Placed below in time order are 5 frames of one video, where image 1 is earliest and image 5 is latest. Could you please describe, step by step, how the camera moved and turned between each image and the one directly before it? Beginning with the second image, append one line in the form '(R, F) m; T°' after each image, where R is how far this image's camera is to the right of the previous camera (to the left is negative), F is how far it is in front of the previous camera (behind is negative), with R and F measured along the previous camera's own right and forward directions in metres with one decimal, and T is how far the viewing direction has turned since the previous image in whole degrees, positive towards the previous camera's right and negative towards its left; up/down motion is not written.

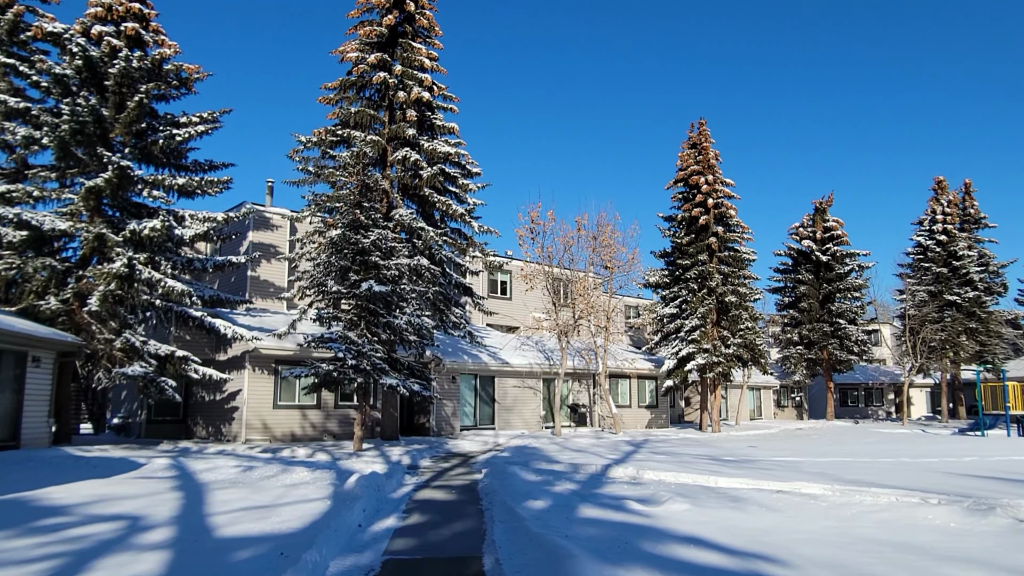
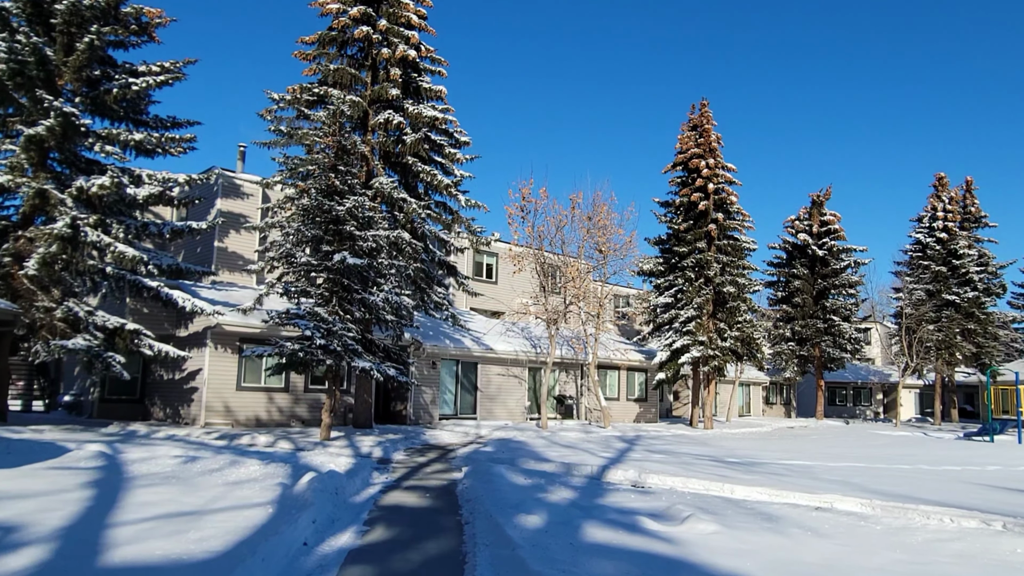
(-0.1, +1.6) m; +1°
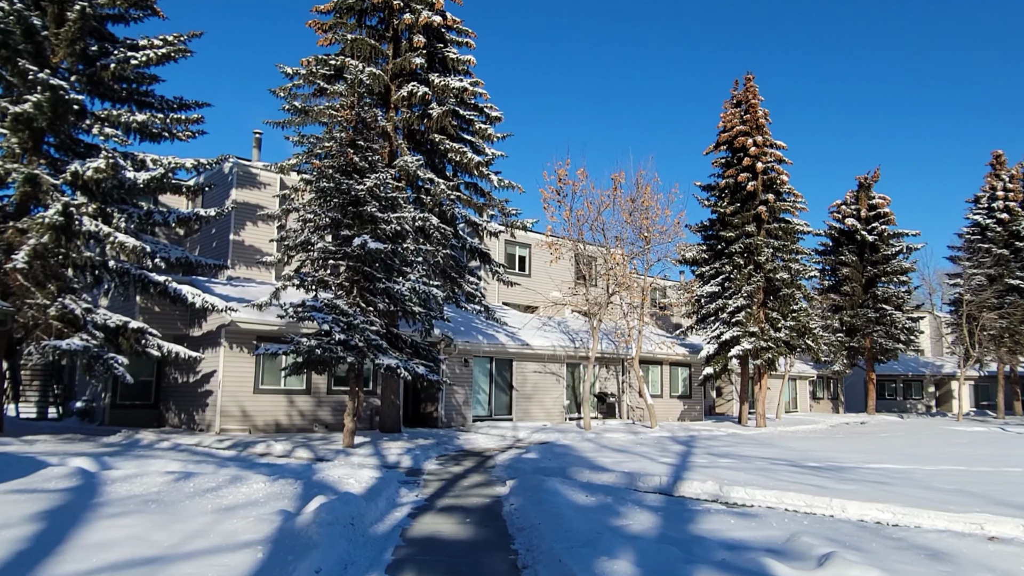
(-0.3, +1.8) m; -2°
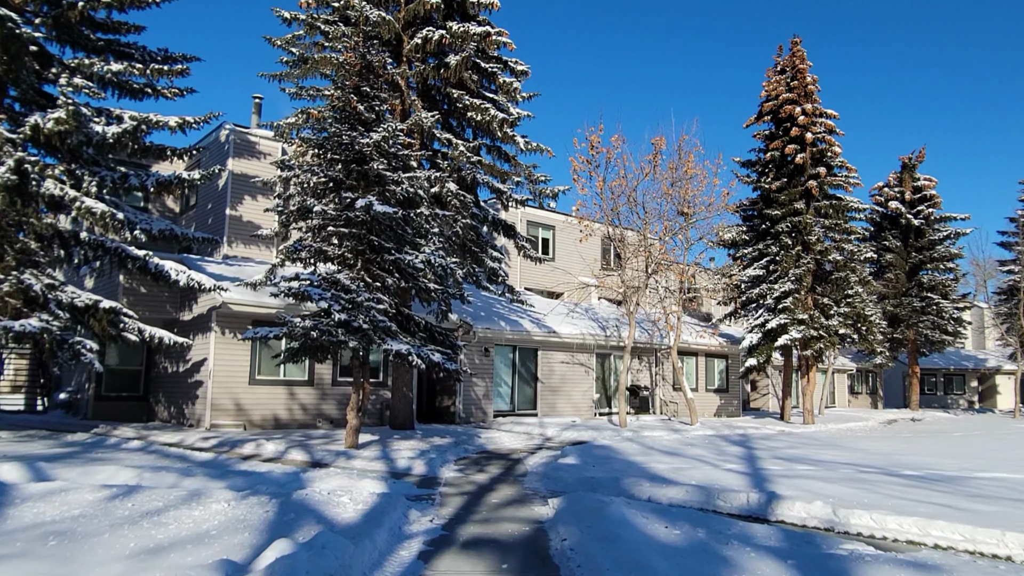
(-0.3, +2.2) m; -1°
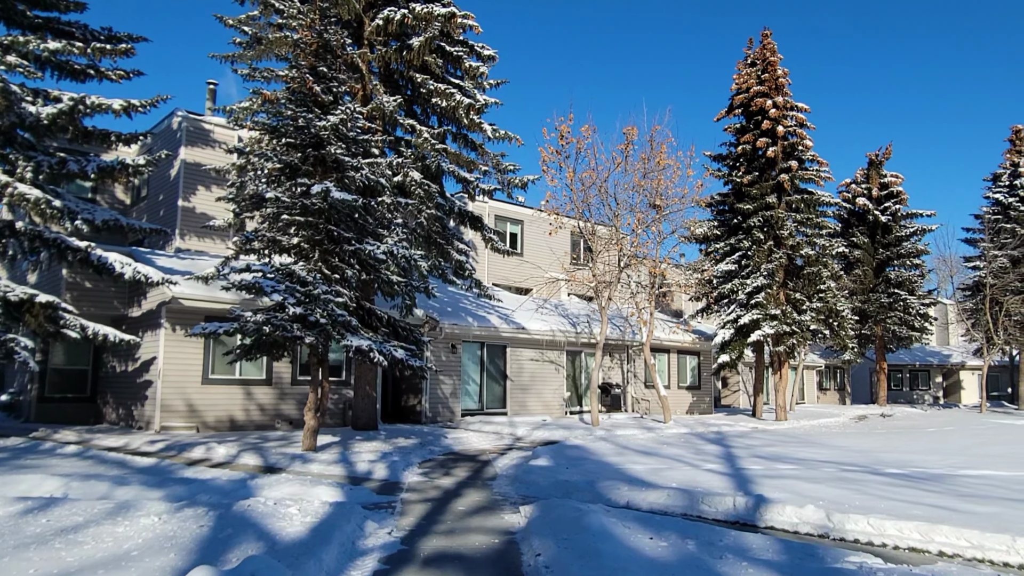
(0.0, +0.6) m; +2°
